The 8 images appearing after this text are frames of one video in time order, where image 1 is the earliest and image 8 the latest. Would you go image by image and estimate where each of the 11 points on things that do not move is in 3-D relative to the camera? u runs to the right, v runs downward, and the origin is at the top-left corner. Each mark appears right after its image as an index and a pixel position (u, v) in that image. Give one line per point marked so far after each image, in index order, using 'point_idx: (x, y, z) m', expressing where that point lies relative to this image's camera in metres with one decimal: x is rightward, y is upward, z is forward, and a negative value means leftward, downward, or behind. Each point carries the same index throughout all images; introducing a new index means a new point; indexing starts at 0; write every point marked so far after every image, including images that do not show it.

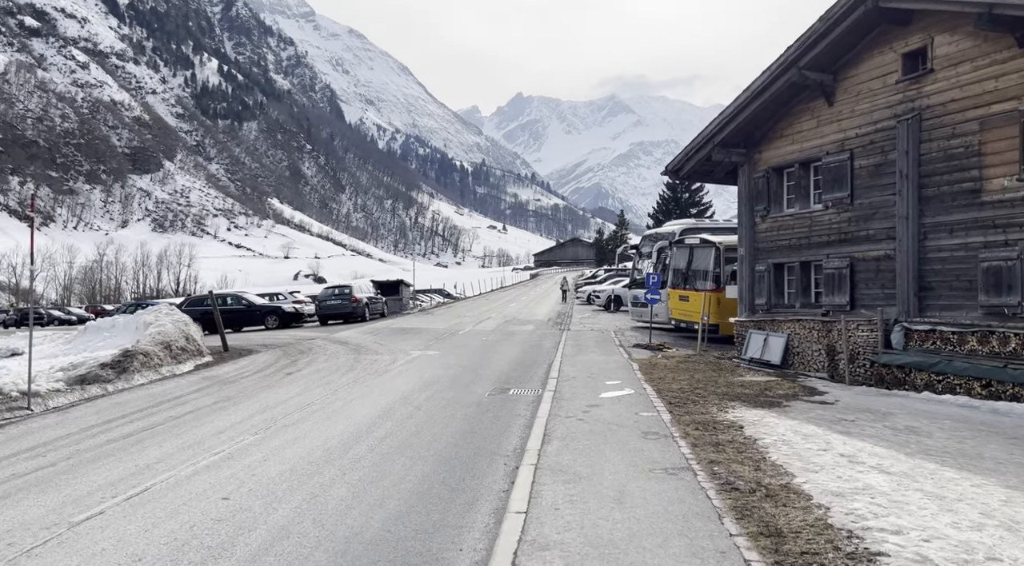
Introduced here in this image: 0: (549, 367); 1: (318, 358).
0: (+0.7, -1.7, +14.8) m
1: (-4.3, -1.6, +16.6) m
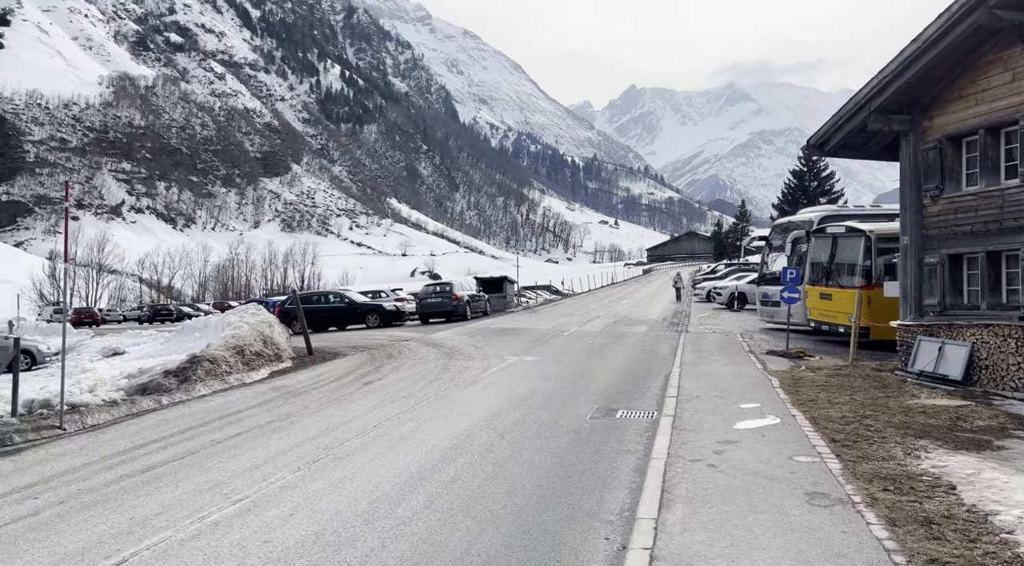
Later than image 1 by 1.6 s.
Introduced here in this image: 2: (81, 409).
0: (+2.5, -1.6, +12.5) m
1: (-2.2, -1.6, +15.0) m
2: (-5.5, -1.6, +9.7) m
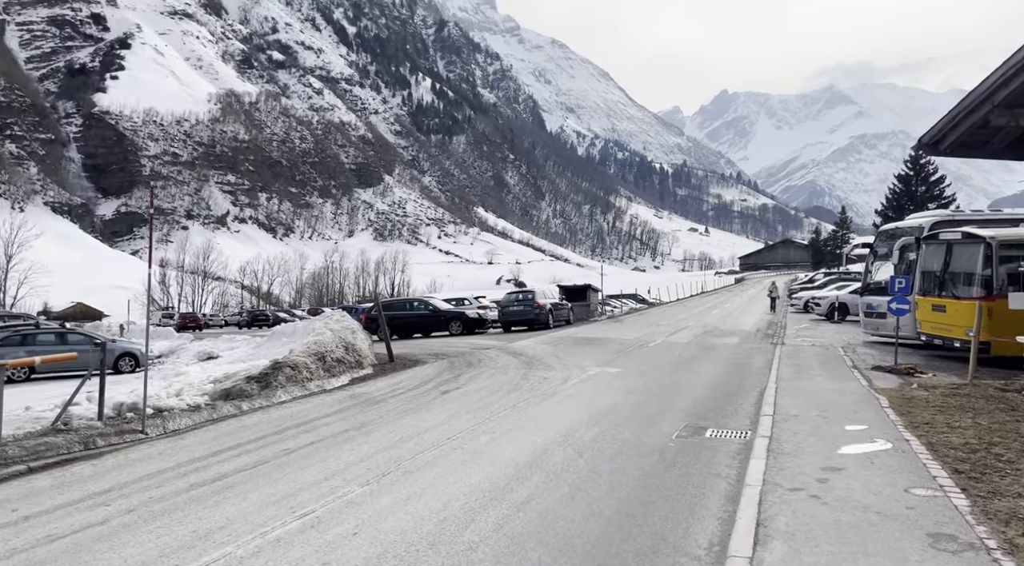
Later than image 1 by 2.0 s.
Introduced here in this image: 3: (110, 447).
0: (+3.8, -1.8, +11.6) m
1: (-0.6, -1.7, +14.7) m
2: (-4.5, -1.7, +9.8) m
3: (-4.3, -1.8, +8.2) m
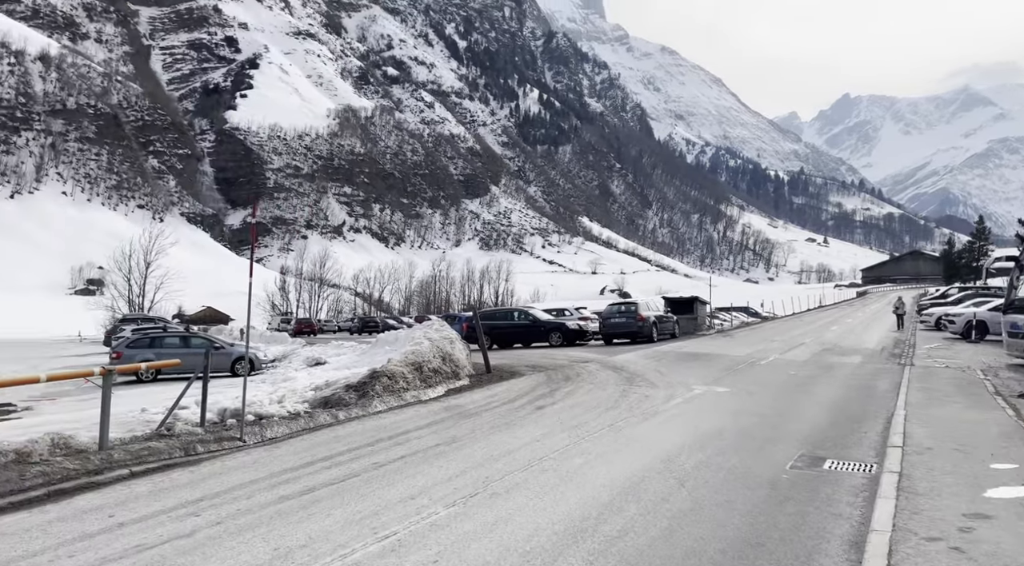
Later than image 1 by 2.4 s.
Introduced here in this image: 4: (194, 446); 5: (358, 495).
0: (+5.2, -2.0, +10.6) m
1: (+1.3, -2.0, +14.2) m
2: (-3.2, -1.8, +9.9) m
3: (-3.3, -1.9, +8.3) m
4: (-3.5, -1.8, +8.3) m
5: (-1.4, -1.9, +6.8) m
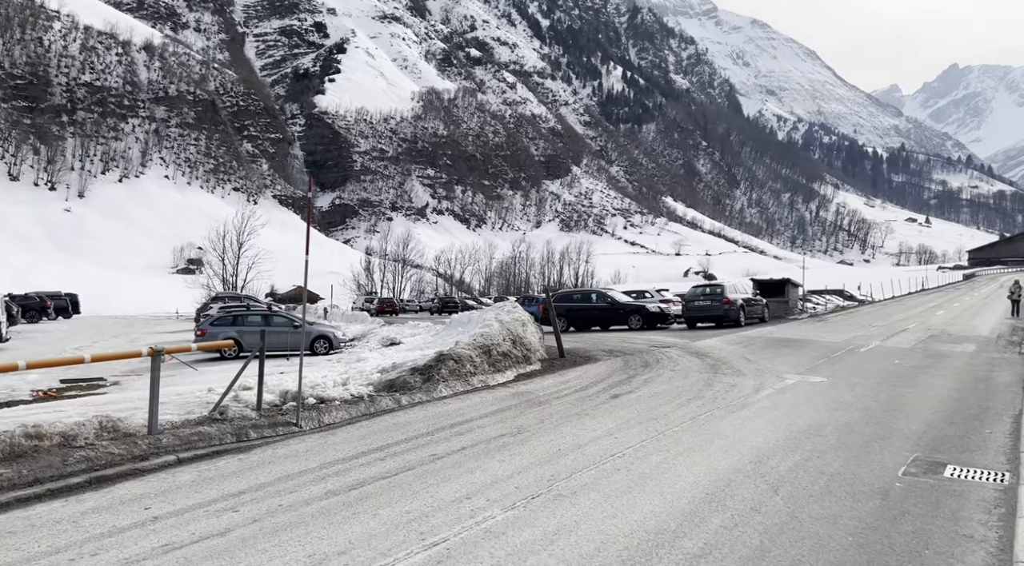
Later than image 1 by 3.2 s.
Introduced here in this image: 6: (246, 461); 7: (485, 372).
0: (+6.1, -1.7, +9.3) m
1: (+2.6, -1.6, +13.3) m
2: (-2.4, -1.5, +9.5) m
3: (-2.6, -1.6, +7.9) m
4: (-2.8, -1.5, +8.0) m
5: (-0.8, -1.7, +6.3) m
6: (-2.5, -1.7, +7.2) m
7: (-0.4, -1.4, +12.1) m
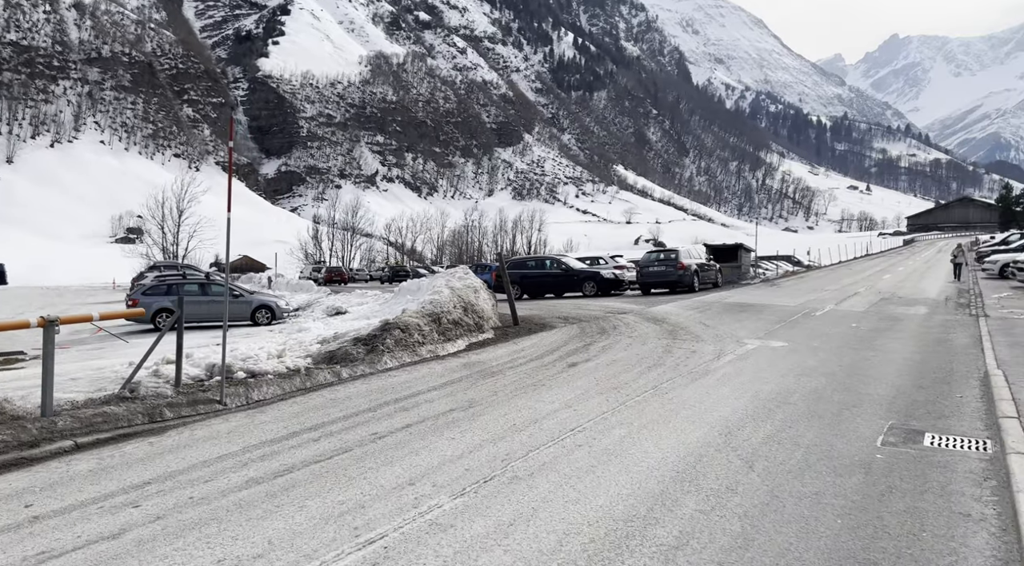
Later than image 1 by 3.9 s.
0: (+5.5, -1.3, +8.9) m
1: (+1.8, -1.0, +12.7) m
2: (-2.9, -1.1, +8.6) m
3: (-3.1, -1.3, +7.1) m
4: (-3.2, -1.2, +7.1) m
5: (-1.2, -1.4, +5.5) m
6: (-2.9, -1.3, +6.3) m
7: (-1.2, -0.8, +11.3) m
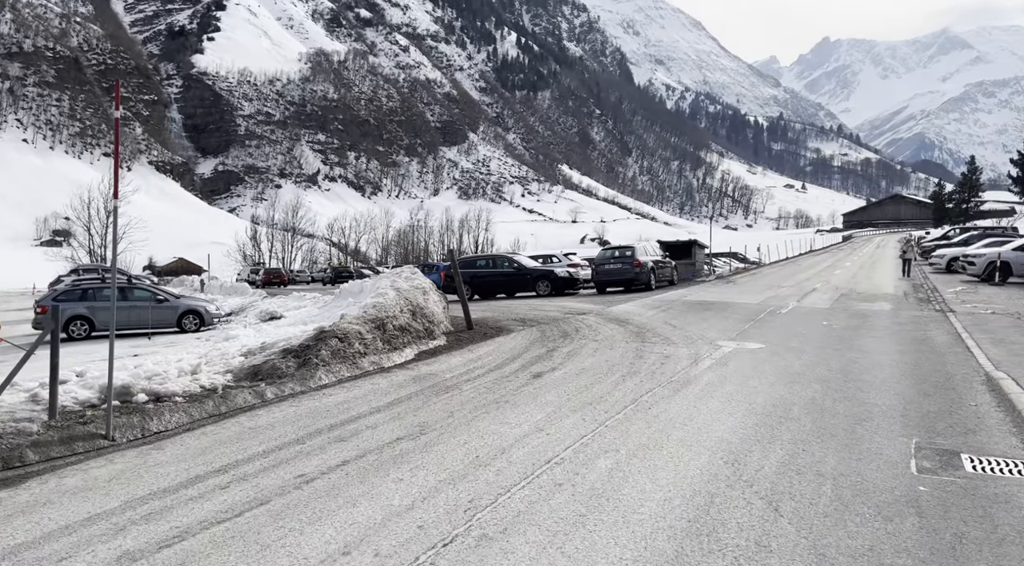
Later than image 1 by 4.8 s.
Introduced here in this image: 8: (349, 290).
0: (+5.1, -1.2, +8.0) m
1: (+1.1, -1.0, +11.5) m
2: (-3.3, -1.1, +7.1) m
3: (-3.3, -1.3, +5.5) m
4: (-3.5, -1.2, +5.5) m
5: (-1.4, -1.4, +4.1) m
6: (-3.1, -1.4, +4.8) m
7: (-1.8, -0.9, +9.9) m
8: (-3.8, -0.2, +18.1) m
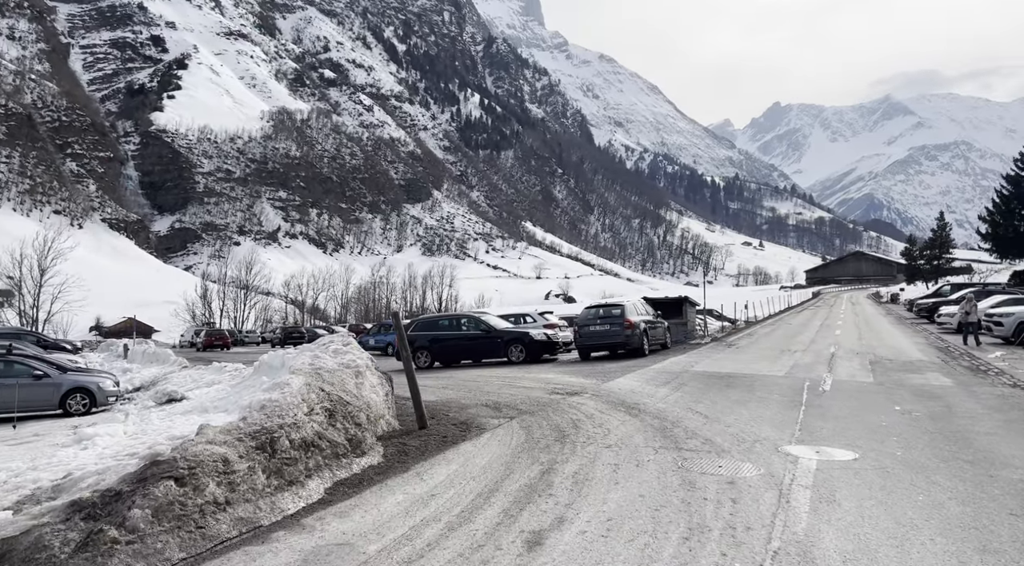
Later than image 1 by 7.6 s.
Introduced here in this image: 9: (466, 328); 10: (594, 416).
0: (+5.0, -1.7, +4.2) m
1: (+0.8, -1.8, +7.5) m
2: (-3.4, -1.6, +2.9) m
3: (-3.3, -1.7, +1.3) m
4: (-3.5, -1.6, +1.3) m
5: (-1.3, -1.7, -0.1) m
6: (-3.1, -1.7, +0.5) m
7: (-1.9, -1.6, +5.7) m
8: (-4.4, -1.5, +13.9) m
9: (-1.2, -1.2, +19.8) m
10: (+1.1, -1.8, +10.2) m
